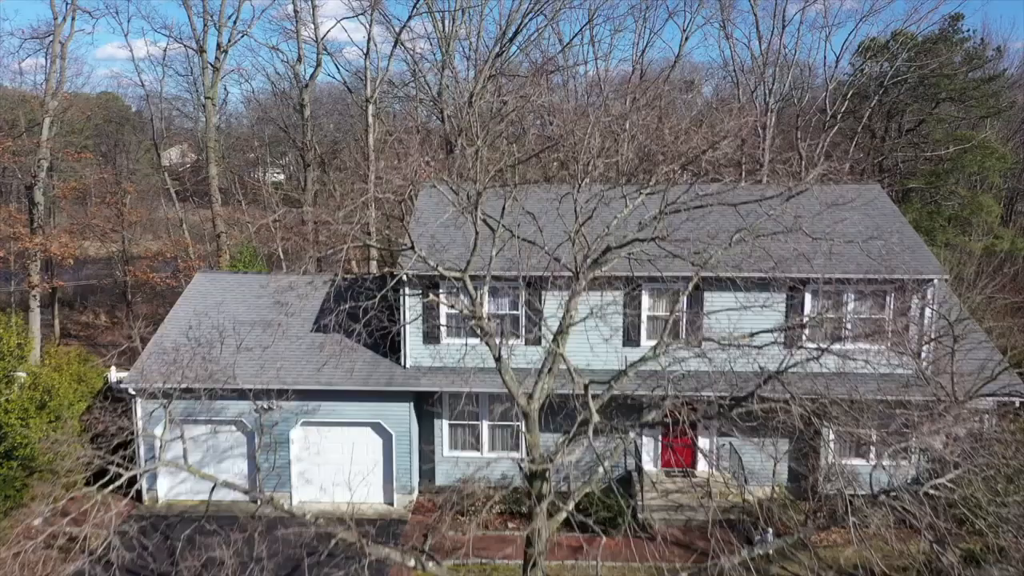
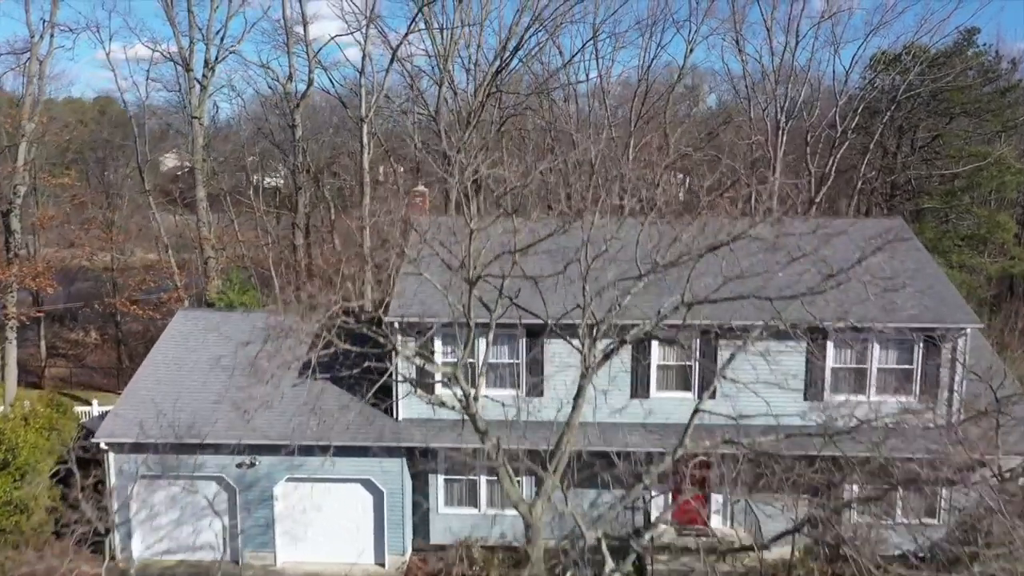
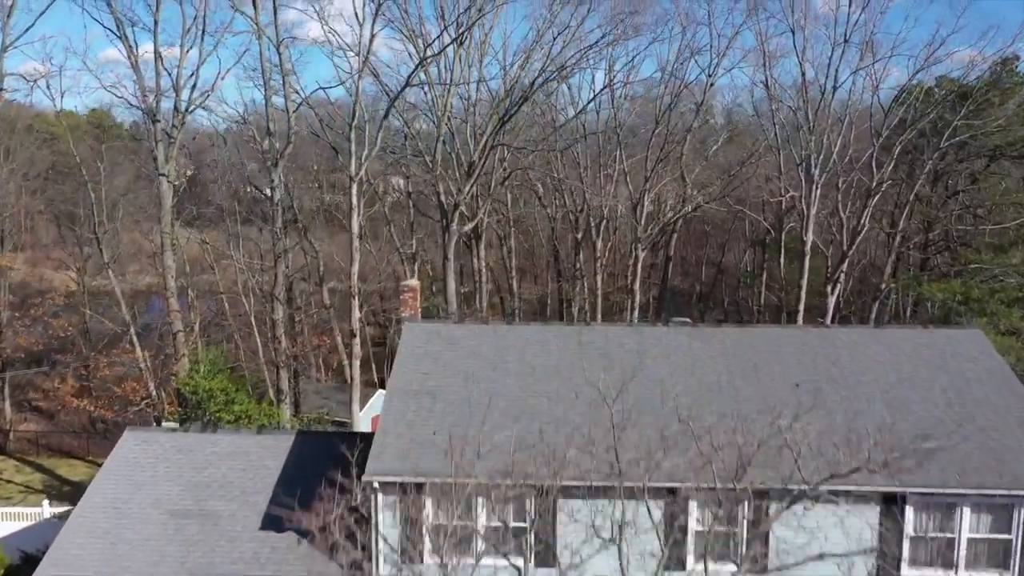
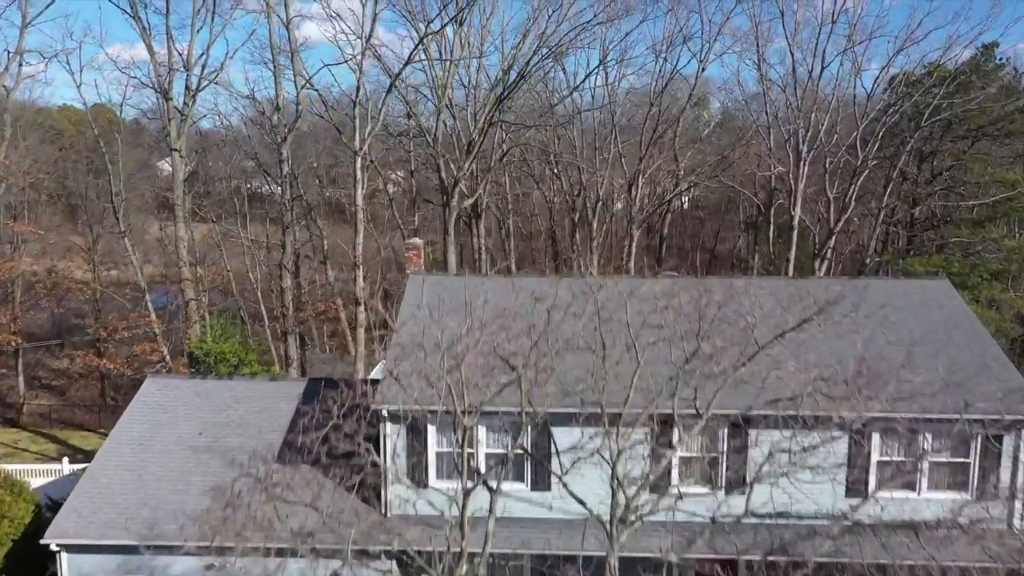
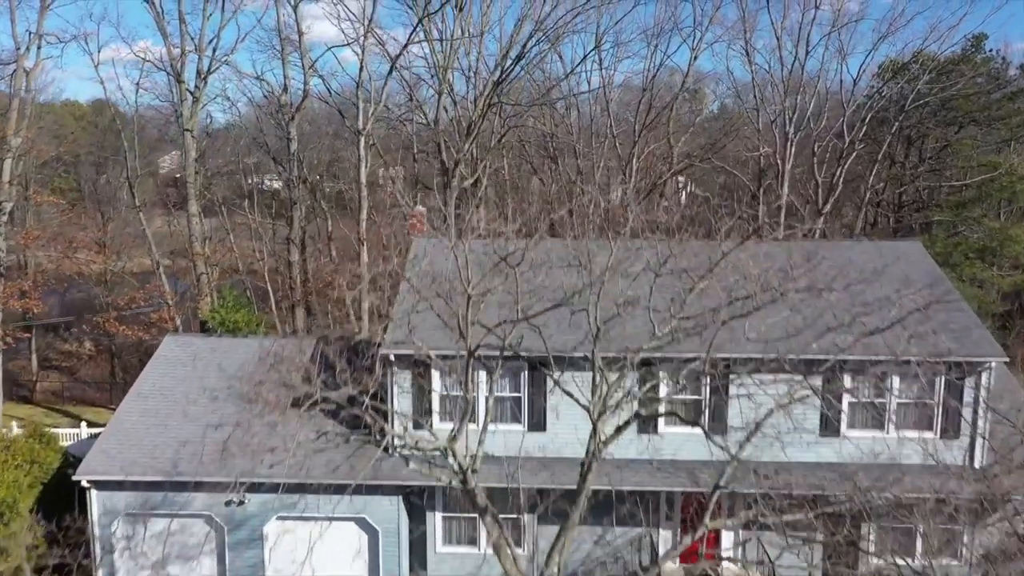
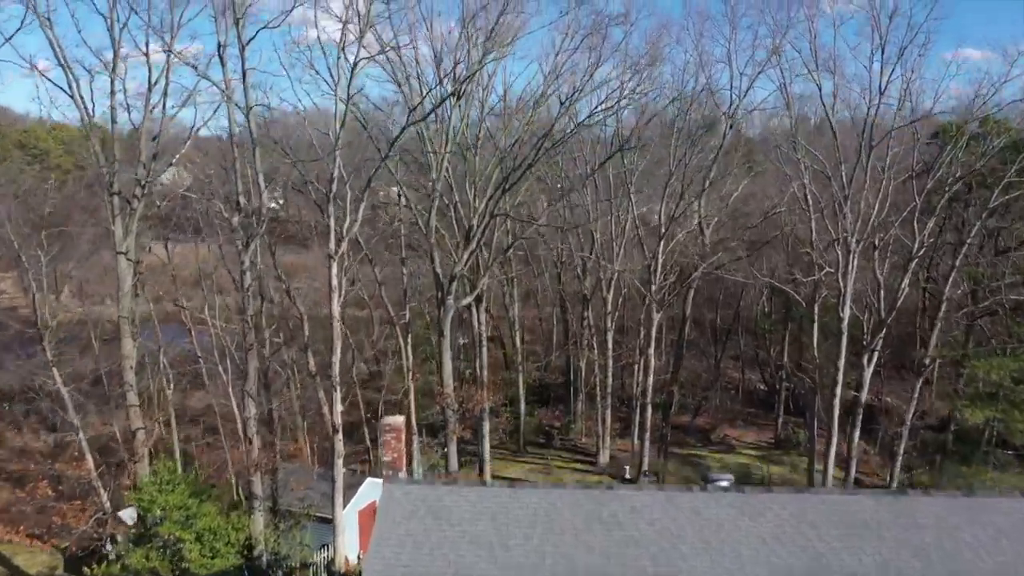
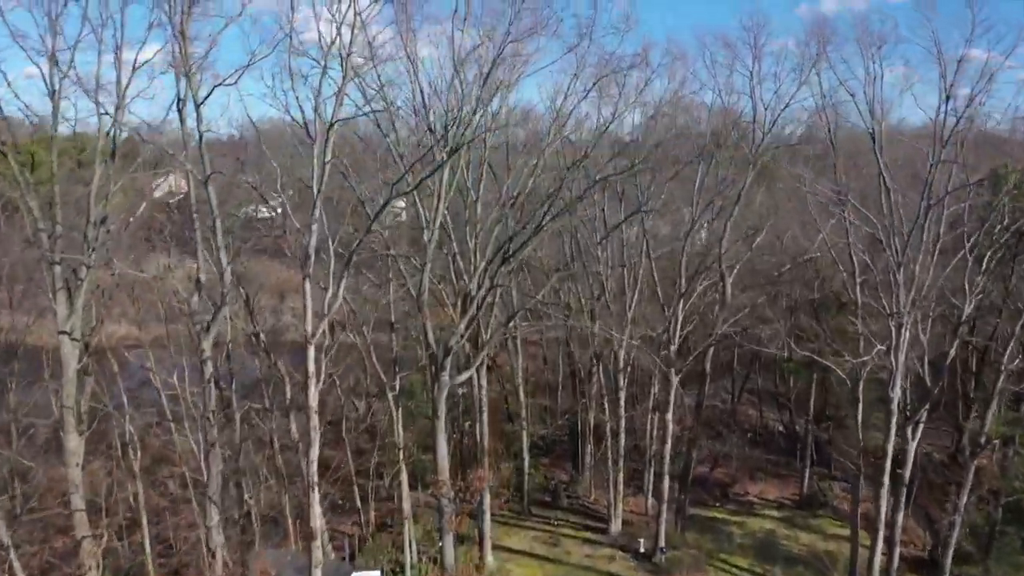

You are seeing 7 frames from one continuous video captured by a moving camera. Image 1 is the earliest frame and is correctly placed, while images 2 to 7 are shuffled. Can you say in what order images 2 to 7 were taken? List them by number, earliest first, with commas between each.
2, 5, 4, 3, 6, 7
